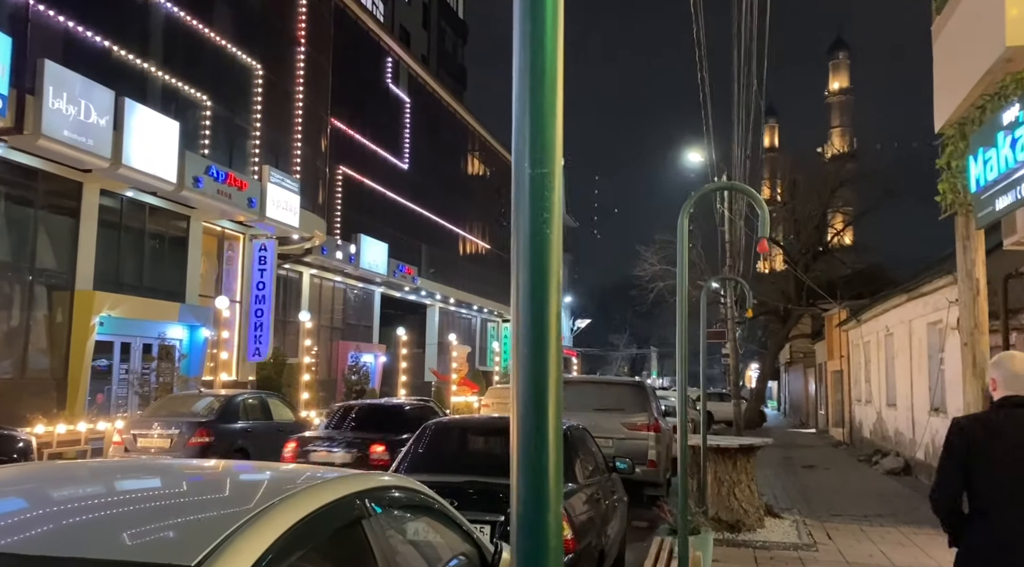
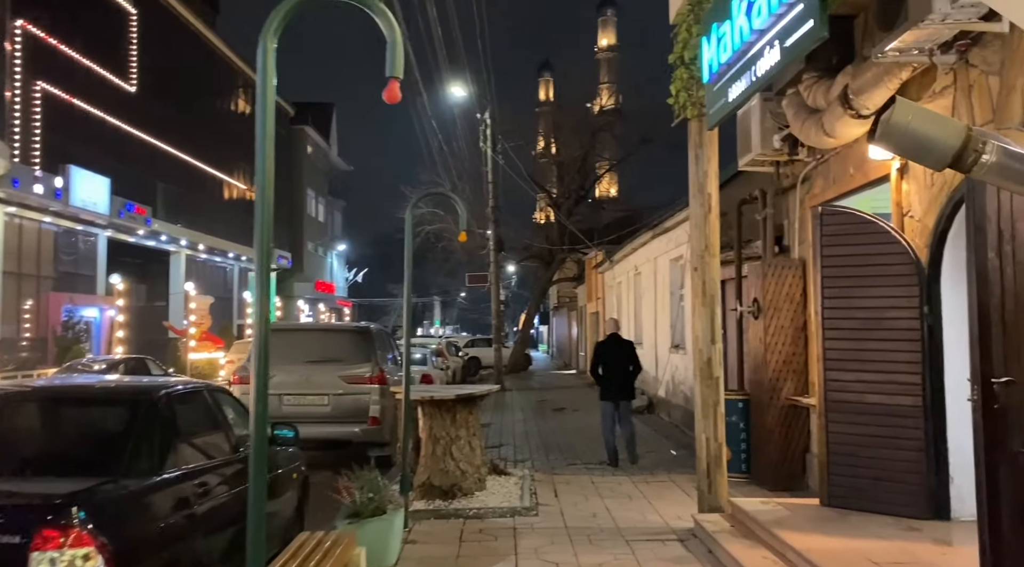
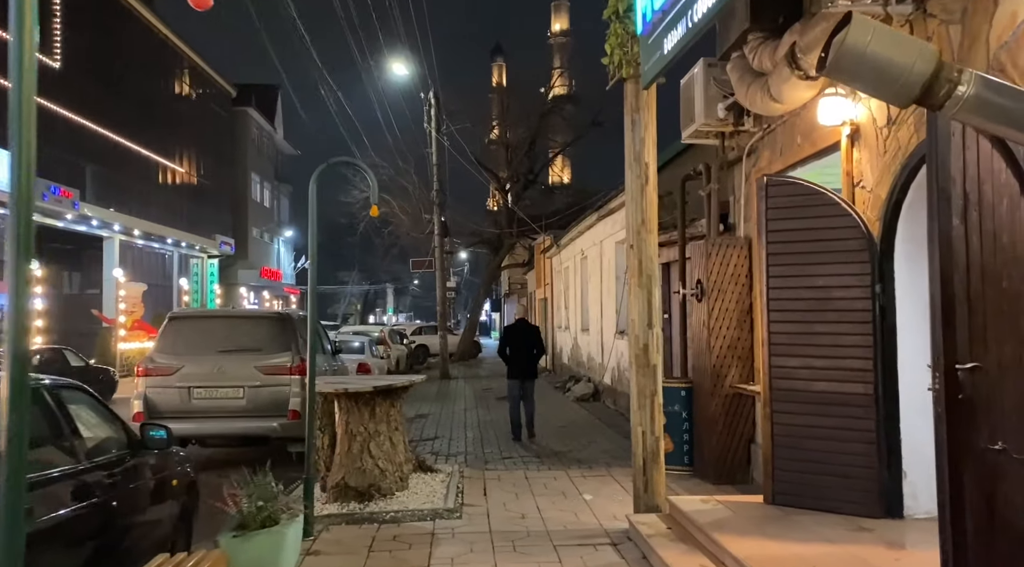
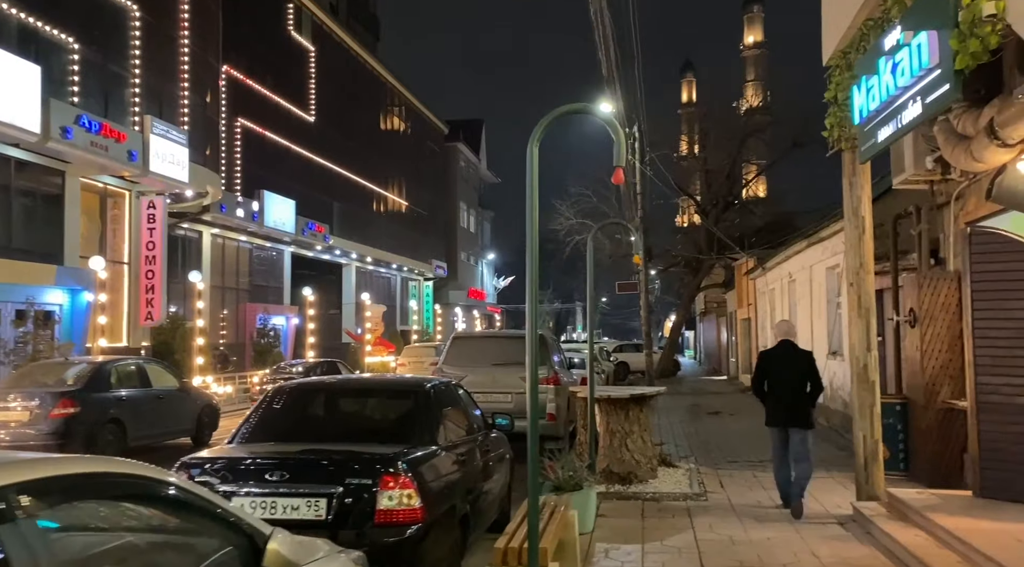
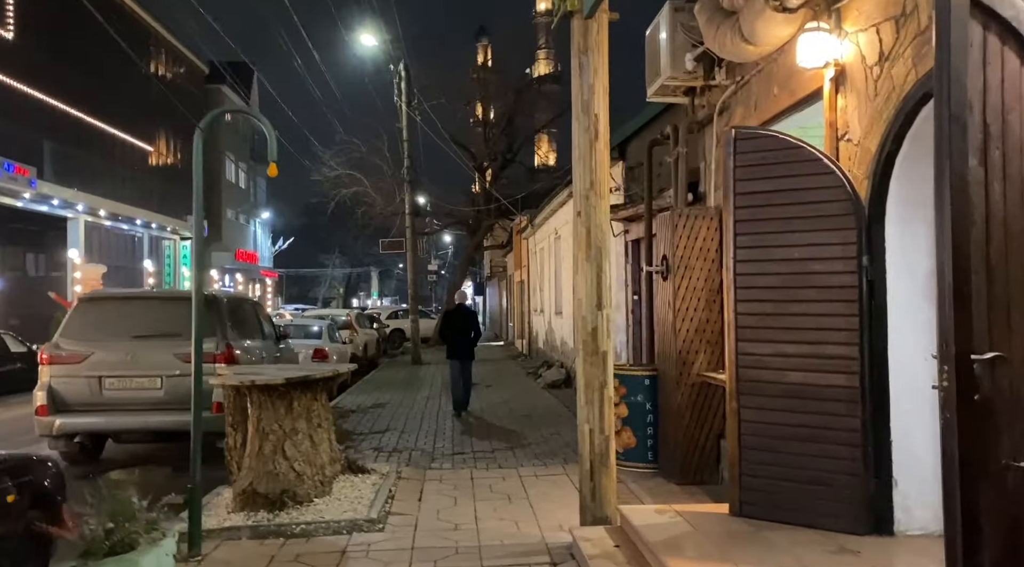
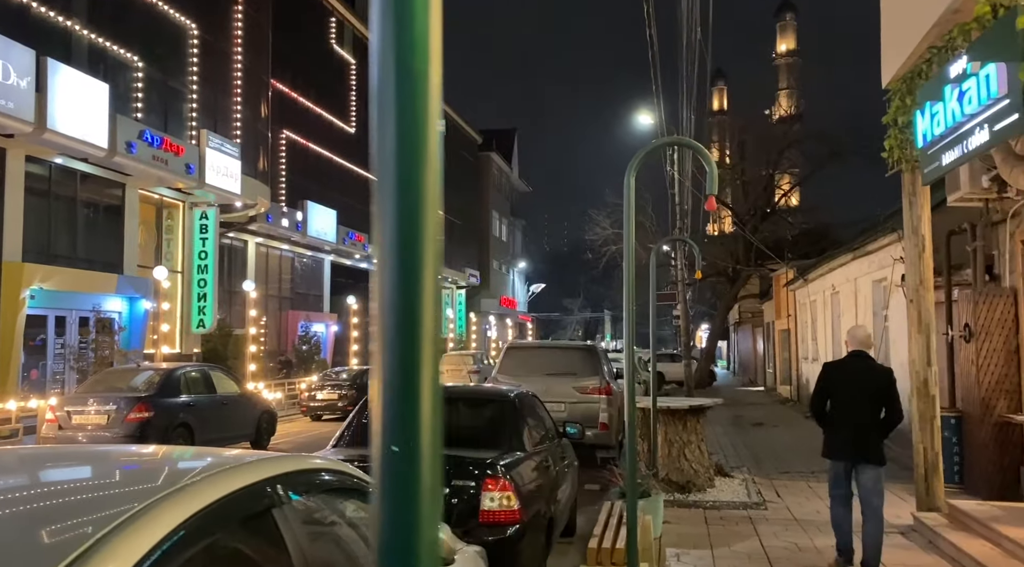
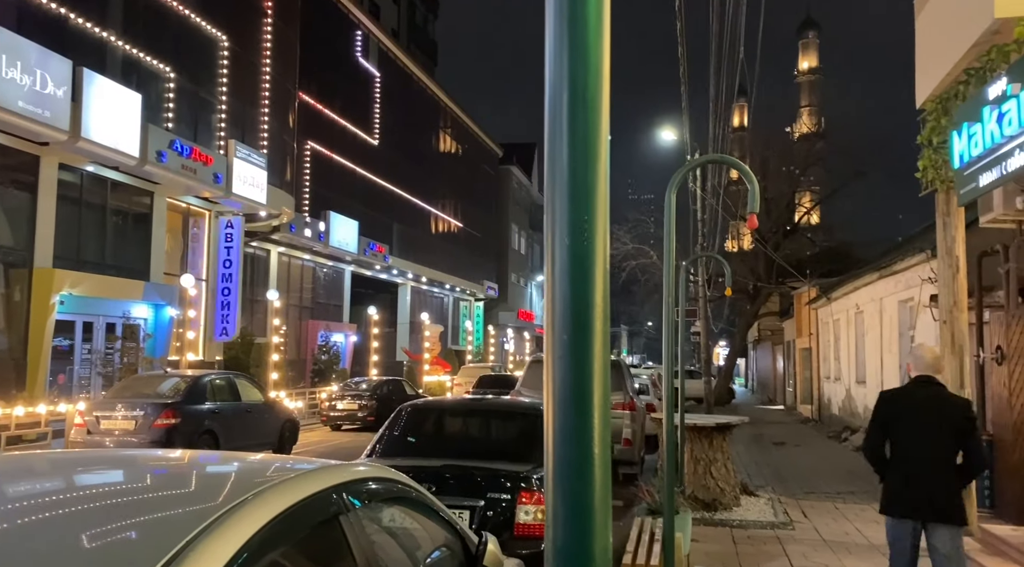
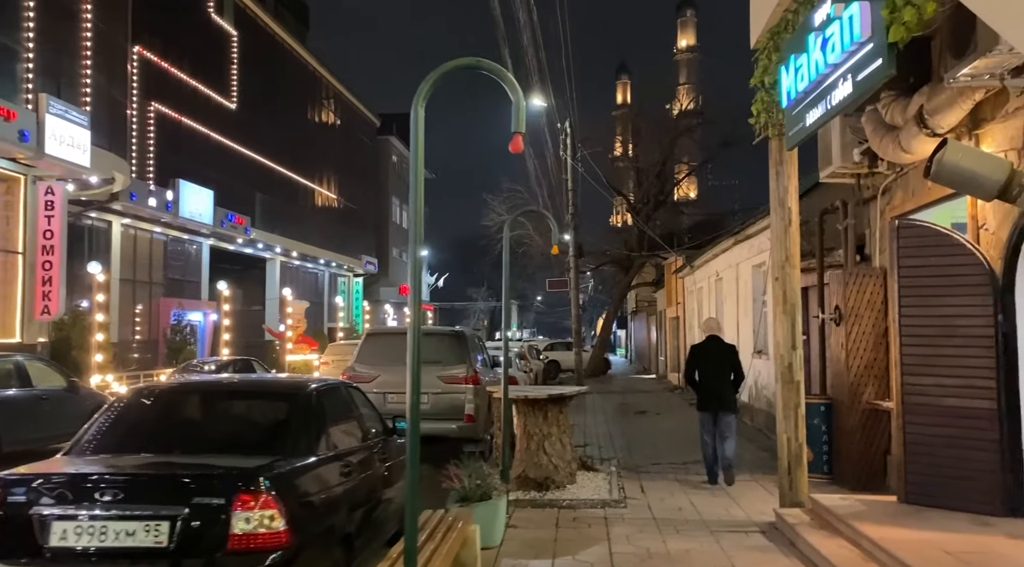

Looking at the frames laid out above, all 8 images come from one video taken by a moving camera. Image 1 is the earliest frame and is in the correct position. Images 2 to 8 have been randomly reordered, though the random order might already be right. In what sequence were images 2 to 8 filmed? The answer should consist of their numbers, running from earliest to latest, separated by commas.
7, 6, 4, 8, 2, 3, 5
